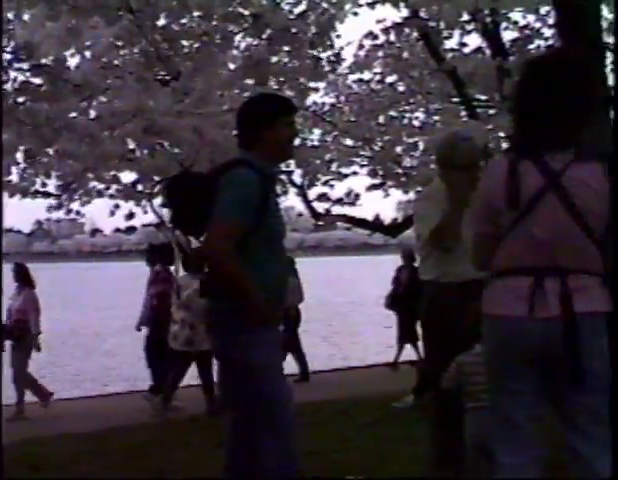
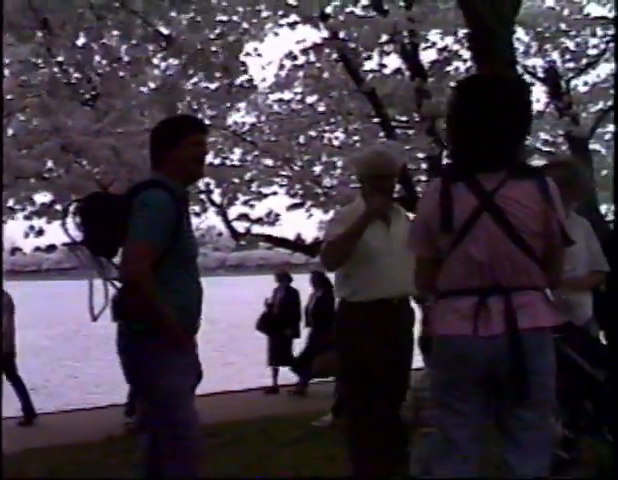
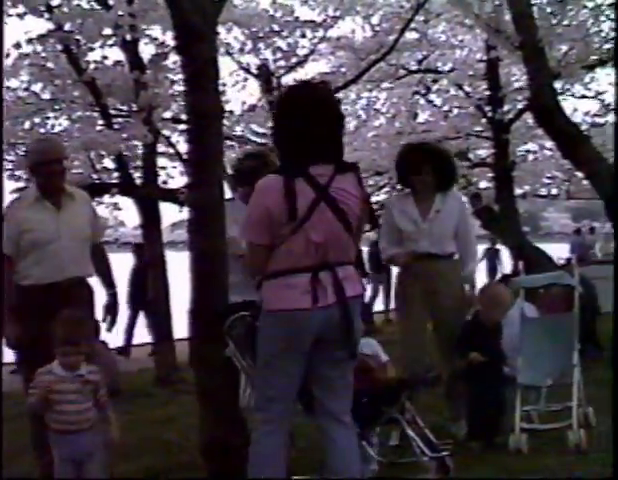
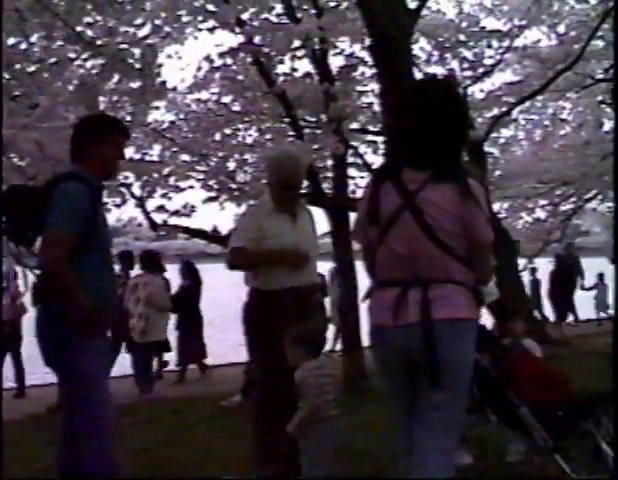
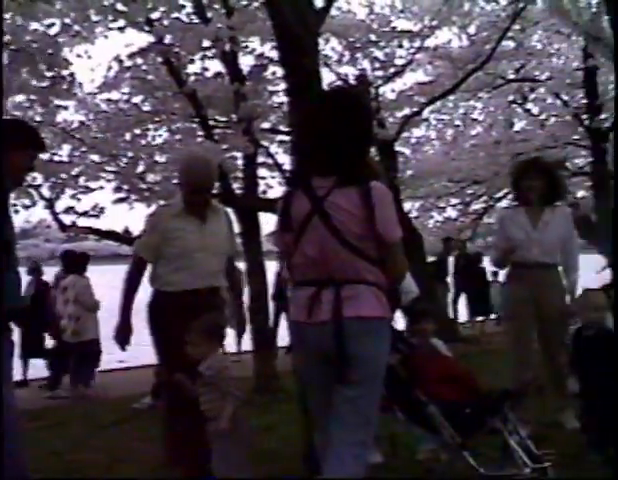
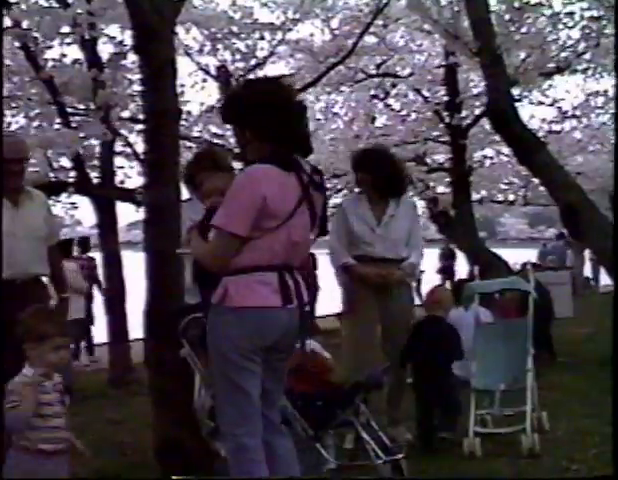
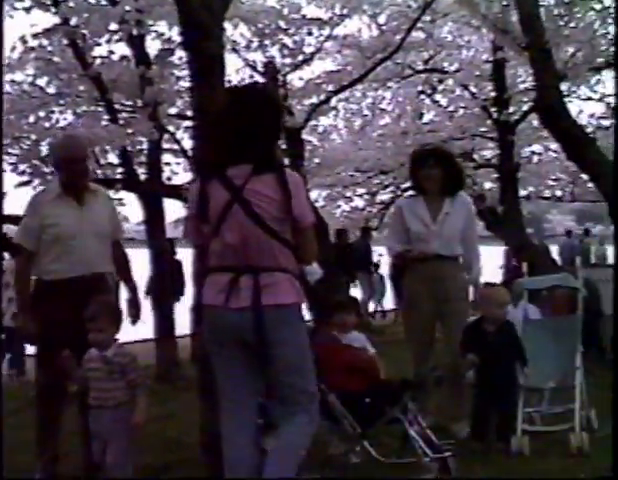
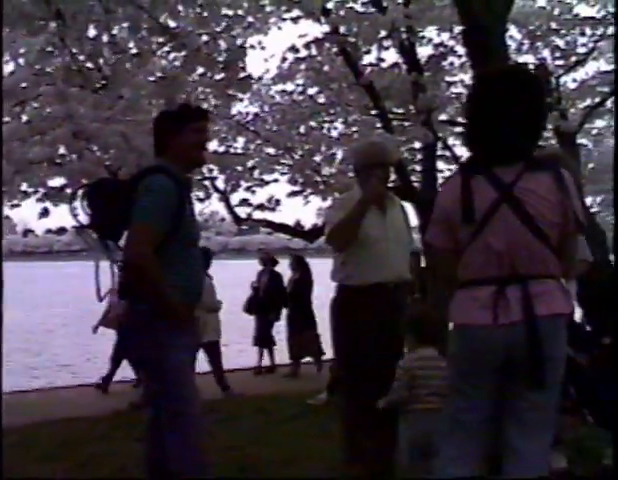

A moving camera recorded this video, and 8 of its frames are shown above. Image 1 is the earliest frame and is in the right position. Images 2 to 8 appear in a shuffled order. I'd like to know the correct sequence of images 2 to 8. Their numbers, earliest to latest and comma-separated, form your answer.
2, 8, 4, 5, 7, 3, 6
